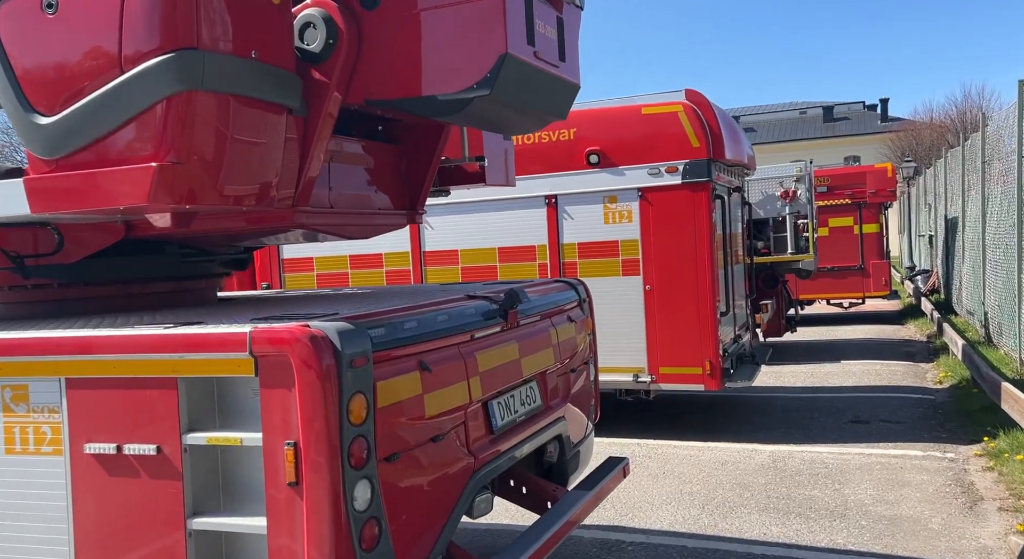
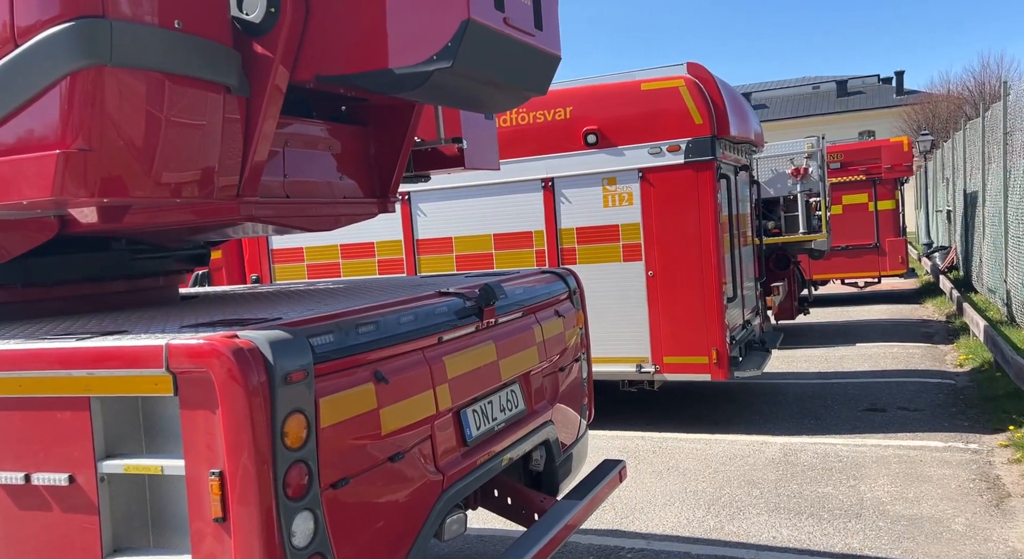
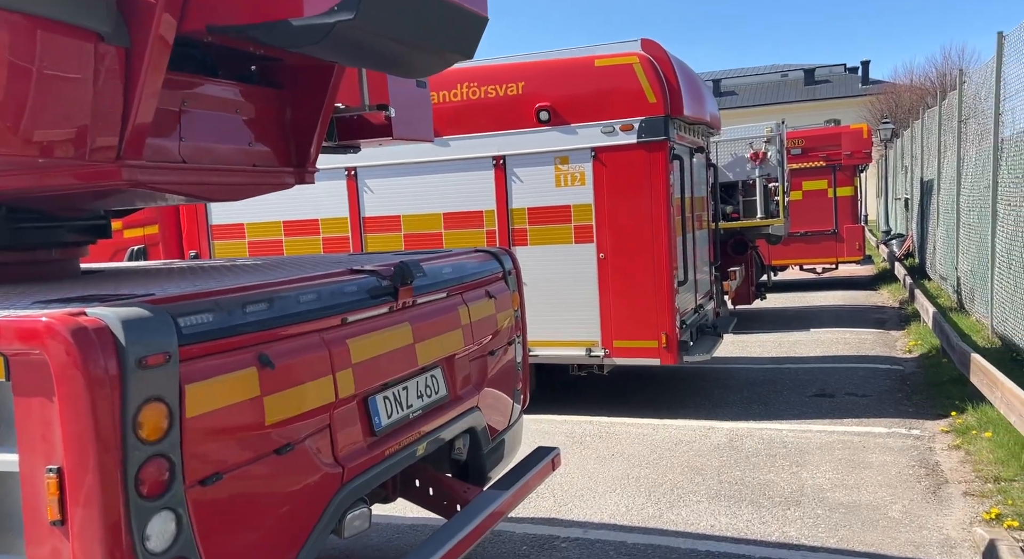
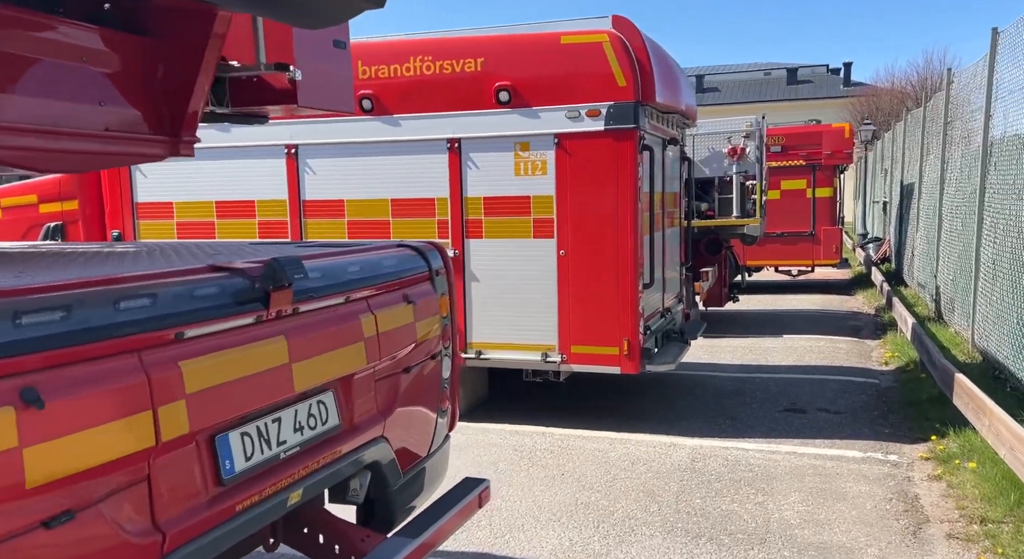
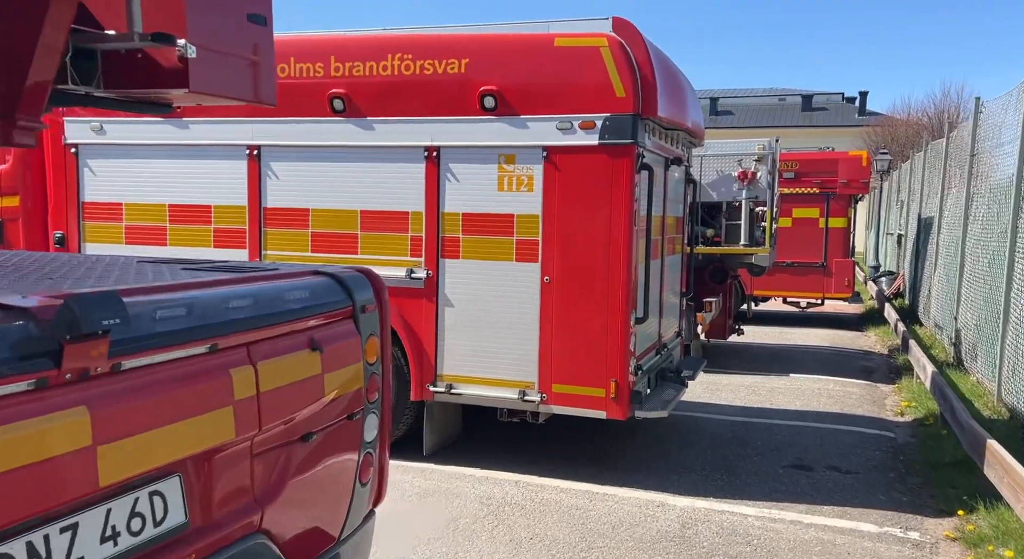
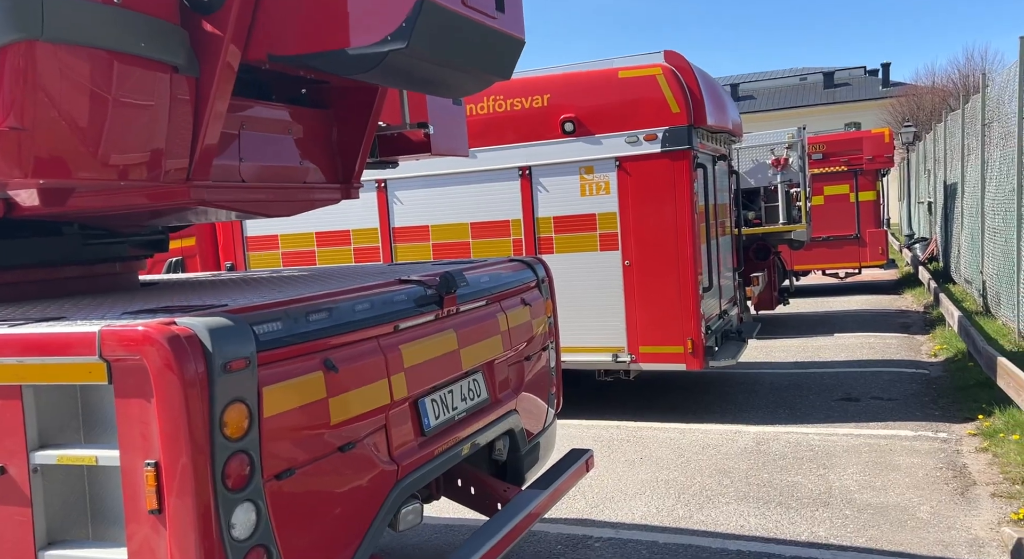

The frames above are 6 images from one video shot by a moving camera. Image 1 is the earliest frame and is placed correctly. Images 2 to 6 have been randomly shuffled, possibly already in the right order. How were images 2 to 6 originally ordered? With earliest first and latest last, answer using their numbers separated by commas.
2, 6, 3, 4, 5
